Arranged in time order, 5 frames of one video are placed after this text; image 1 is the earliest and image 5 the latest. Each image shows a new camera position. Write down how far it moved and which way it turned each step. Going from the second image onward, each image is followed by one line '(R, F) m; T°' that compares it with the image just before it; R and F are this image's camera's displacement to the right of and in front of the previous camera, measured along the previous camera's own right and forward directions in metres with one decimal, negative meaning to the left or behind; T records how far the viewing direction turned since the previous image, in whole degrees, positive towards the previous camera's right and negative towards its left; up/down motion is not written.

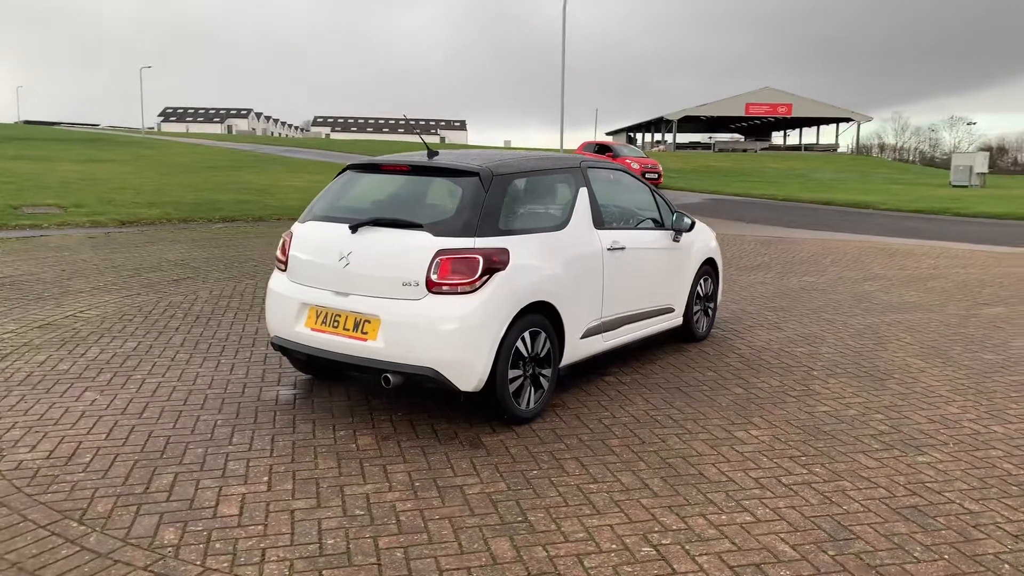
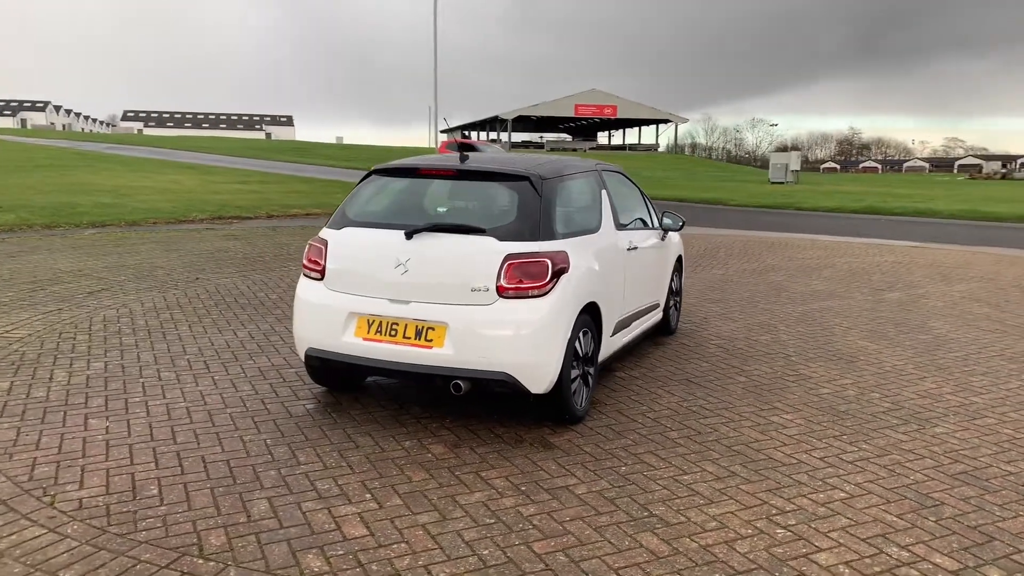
(-1.2, +0.1) m; +12°
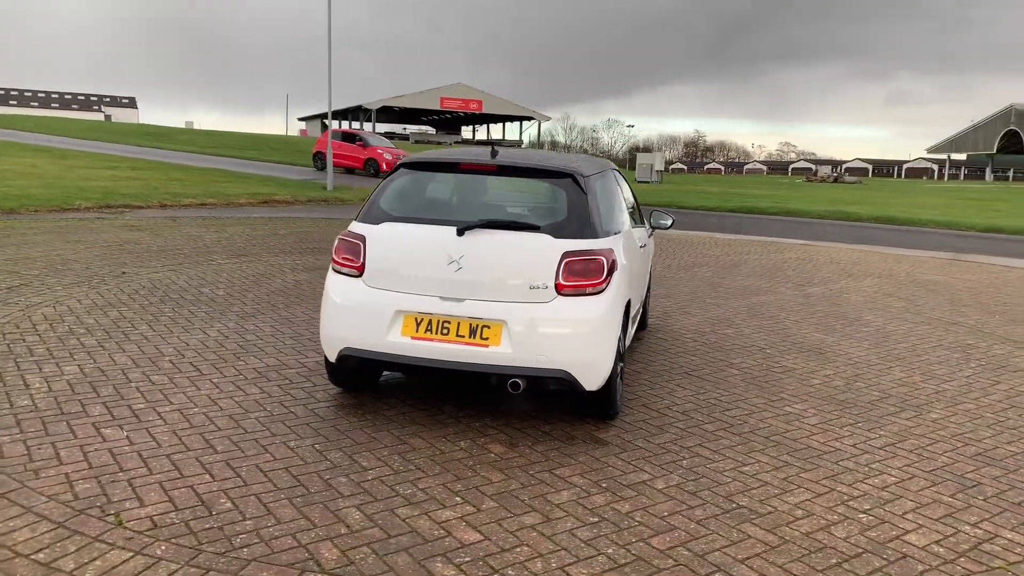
(-1.0, +0.1) m; +10°
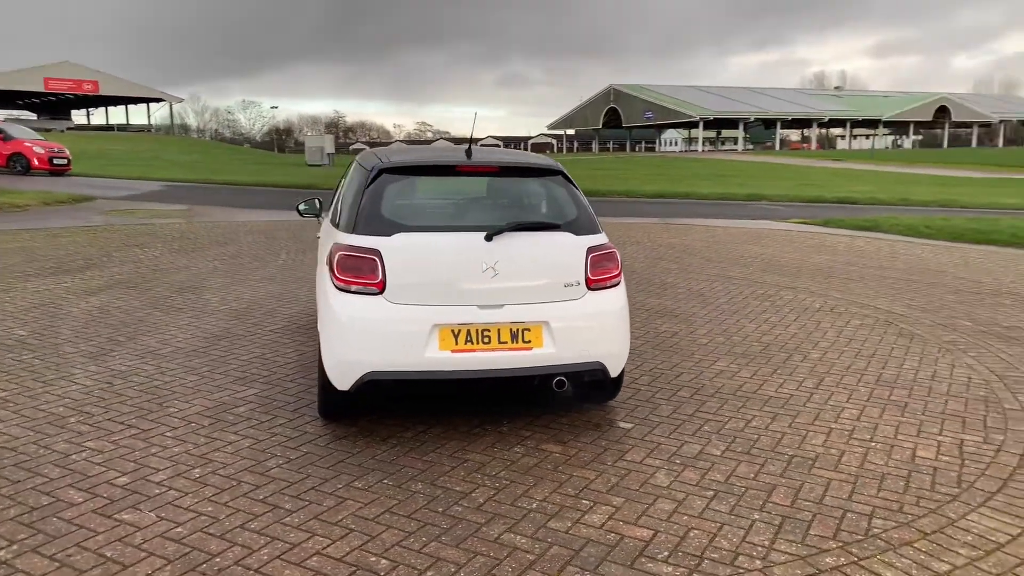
(-1.8, +0.4) m; +24°
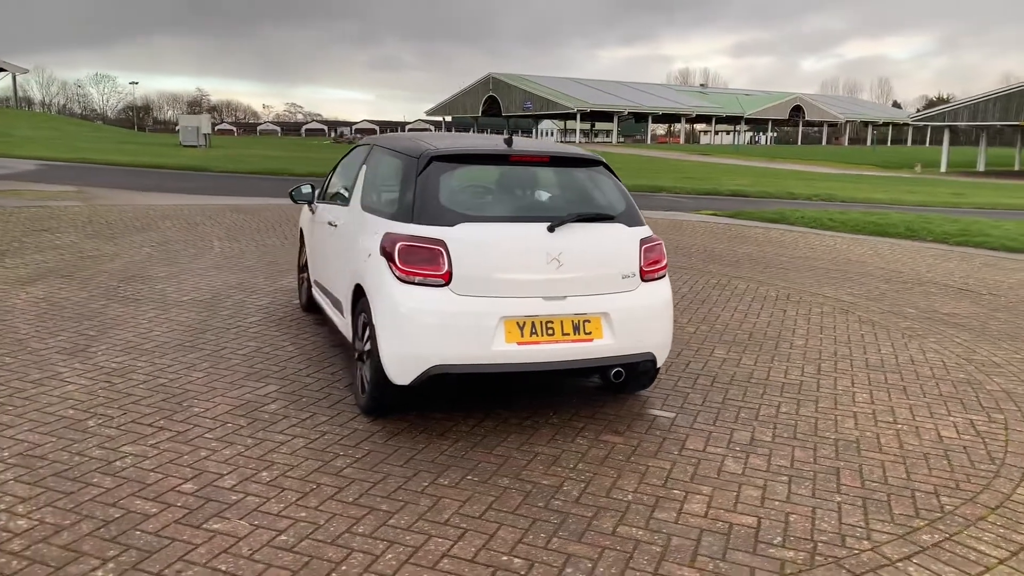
(-0.9, +0.1) m; +9°
